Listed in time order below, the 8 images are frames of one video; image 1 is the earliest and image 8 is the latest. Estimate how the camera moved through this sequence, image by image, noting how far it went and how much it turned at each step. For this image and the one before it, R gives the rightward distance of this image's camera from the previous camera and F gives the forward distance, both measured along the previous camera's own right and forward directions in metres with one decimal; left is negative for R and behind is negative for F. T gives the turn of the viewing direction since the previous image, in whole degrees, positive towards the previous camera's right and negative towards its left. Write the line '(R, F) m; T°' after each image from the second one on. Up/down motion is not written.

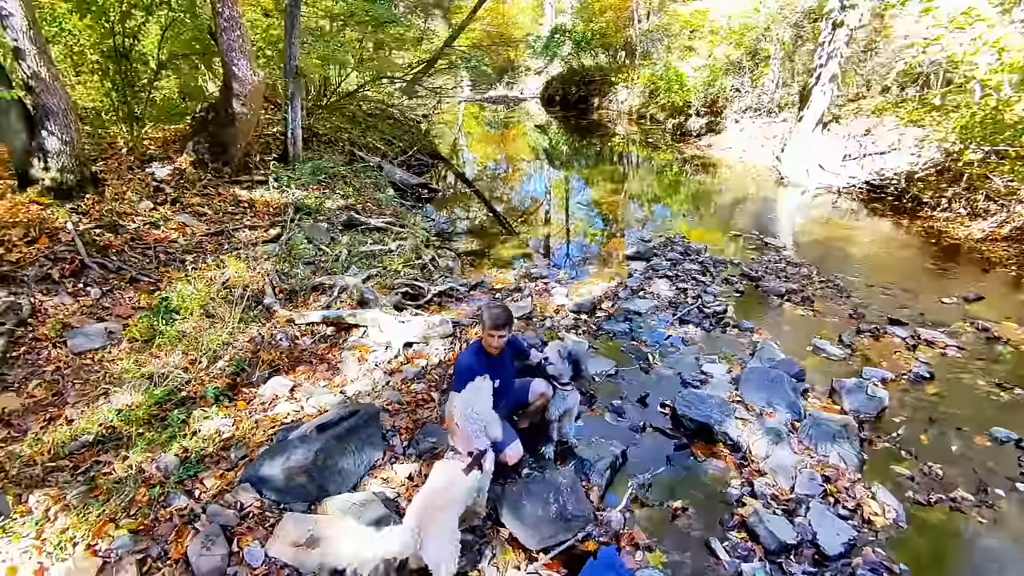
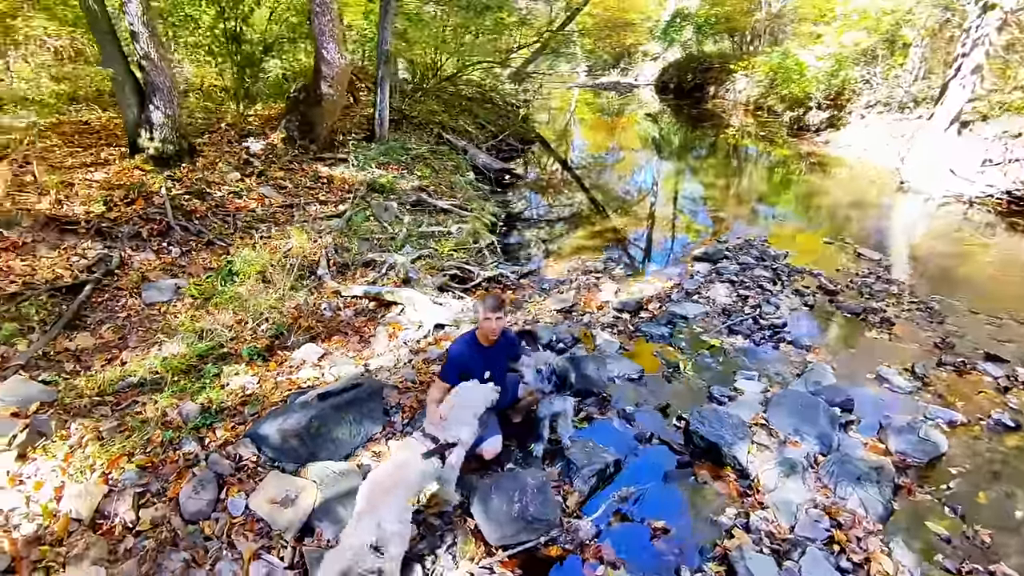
(+0.6, +0.1) m; -11°
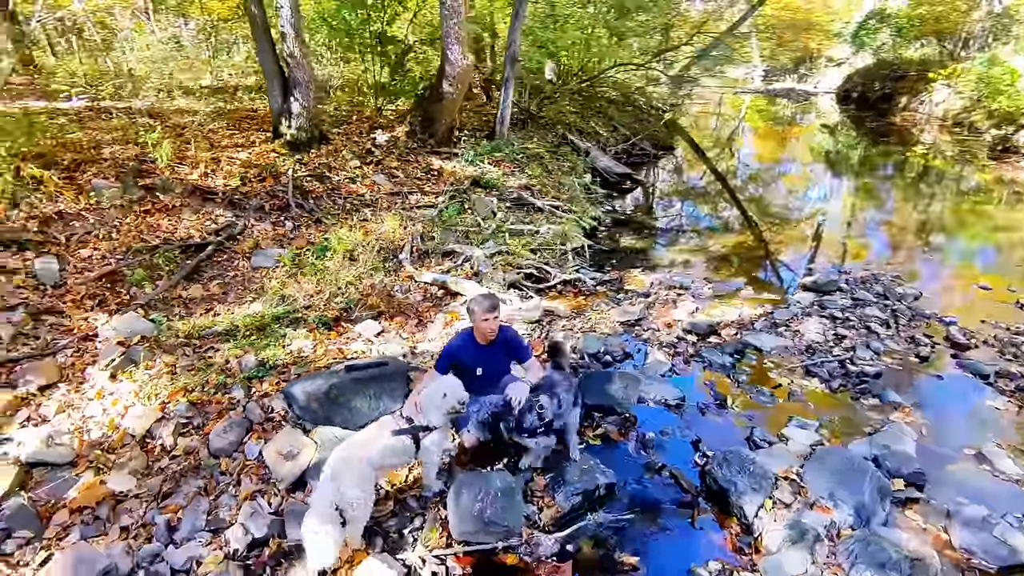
(+0.8, +0.1) m; -15°
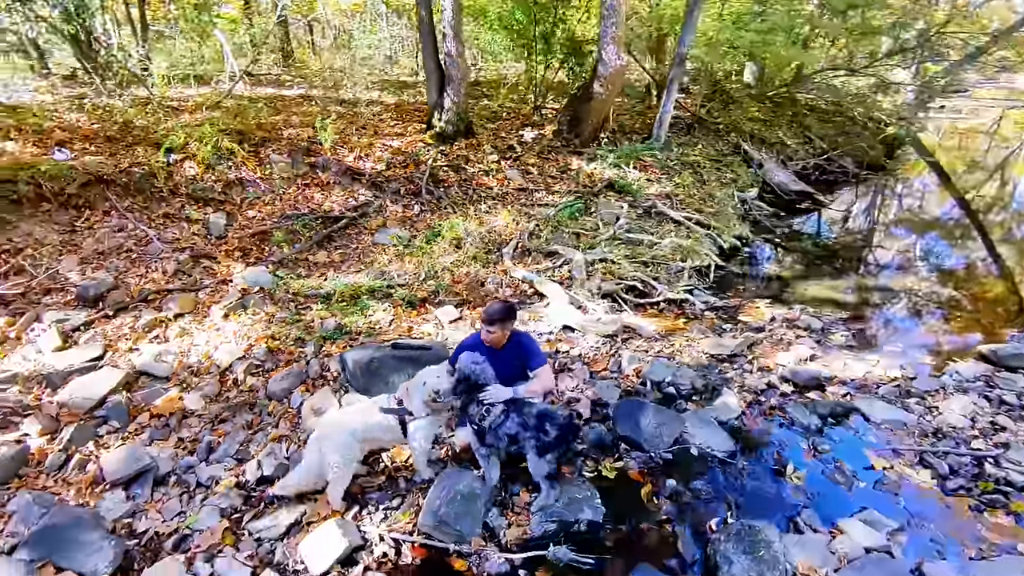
(+1.0, +0.3) m; -20°
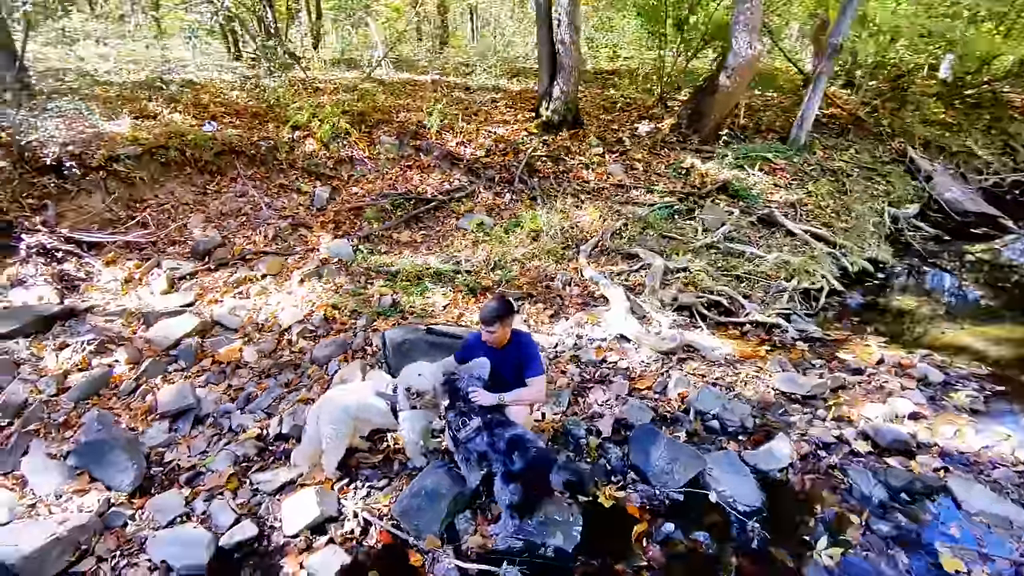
(+0.8, +0.3) m; -15°
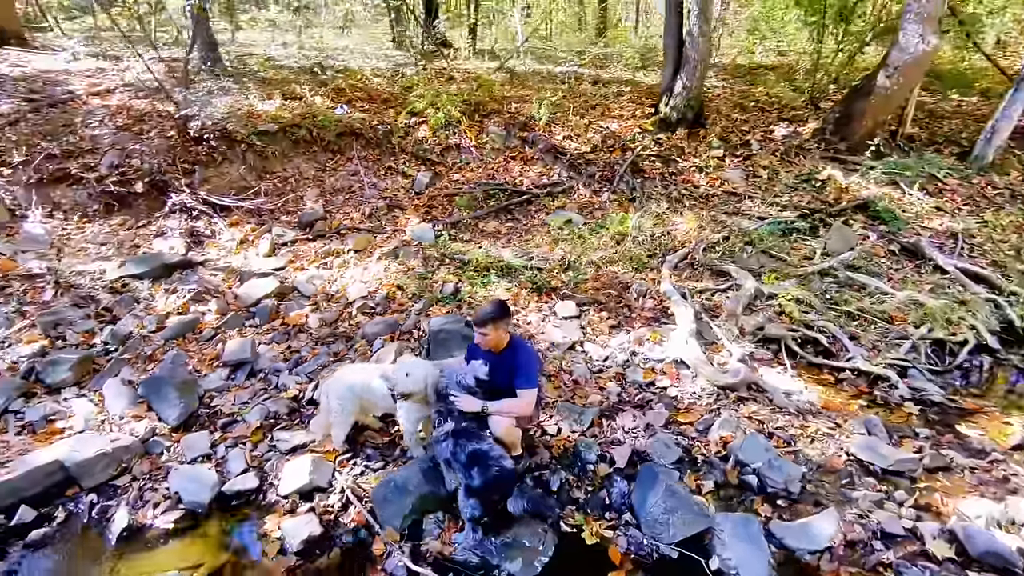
(+0.8, +0.3) m; -16°
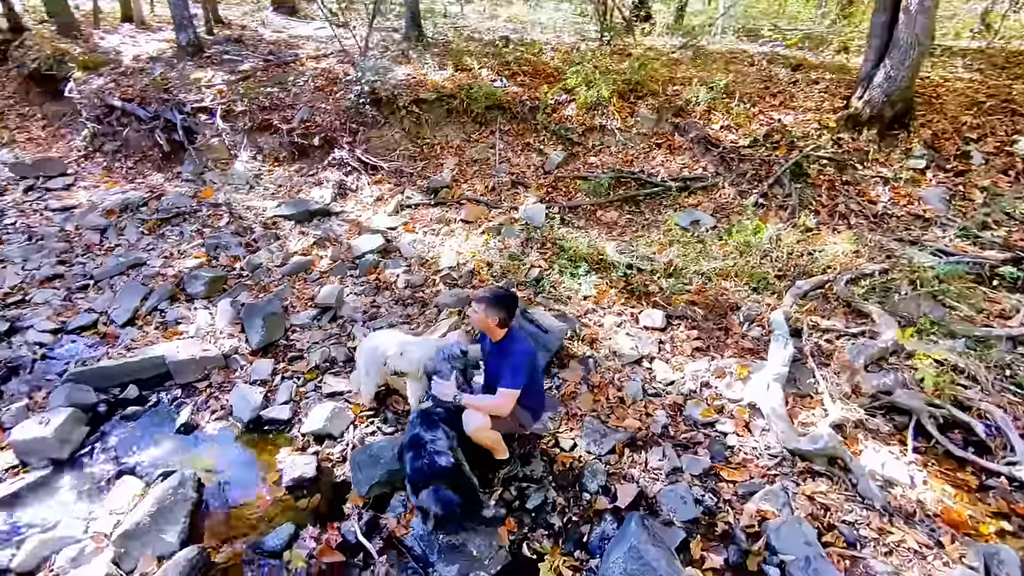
(+0.9, +0.4) m; -20°
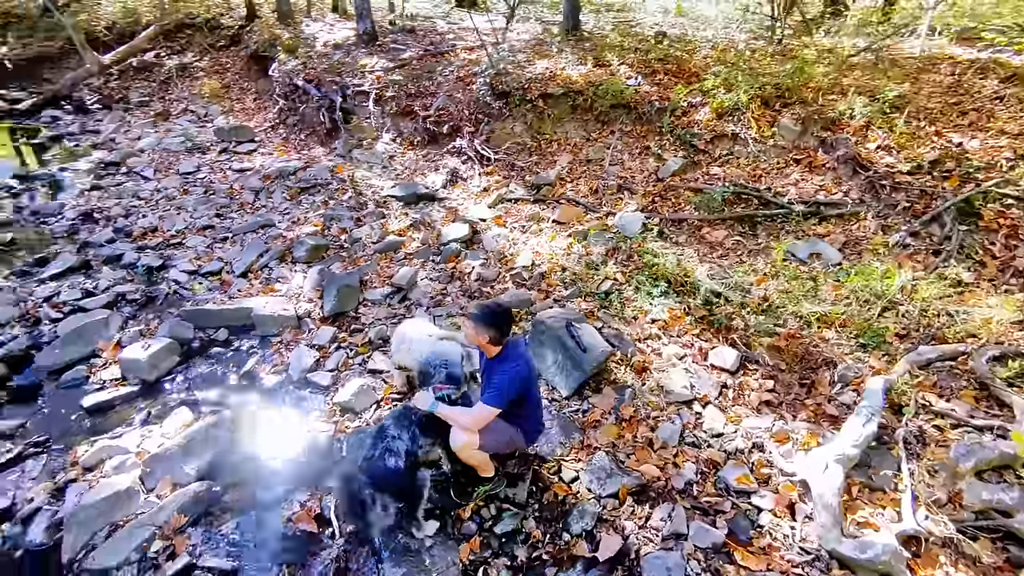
(+0.7, +0.3) m; -16°
